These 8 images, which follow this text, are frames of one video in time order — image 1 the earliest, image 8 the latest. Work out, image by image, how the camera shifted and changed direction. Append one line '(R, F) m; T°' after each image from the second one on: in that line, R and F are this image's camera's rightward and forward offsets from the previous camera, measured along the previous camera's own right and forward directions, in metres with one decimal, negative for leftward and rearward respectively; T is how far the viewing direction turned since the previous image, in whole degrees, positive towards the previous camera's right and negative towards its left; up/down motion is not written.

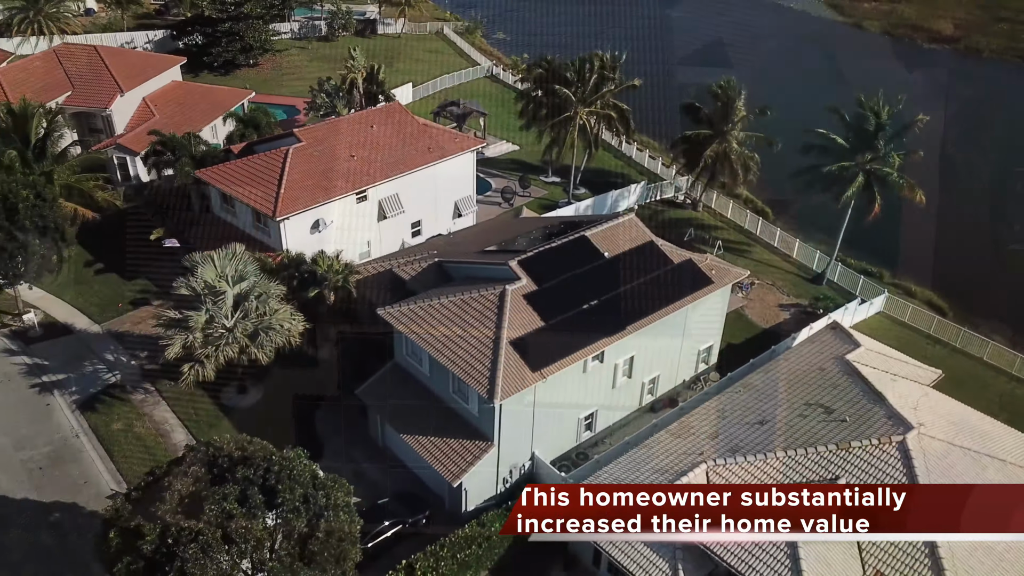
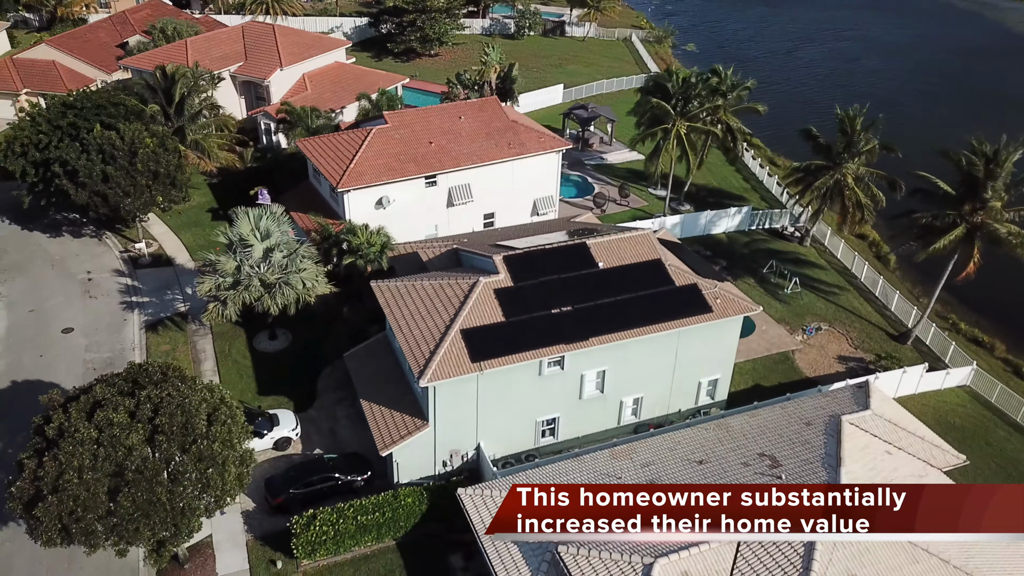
(+8.3, +0.8) m; -16°
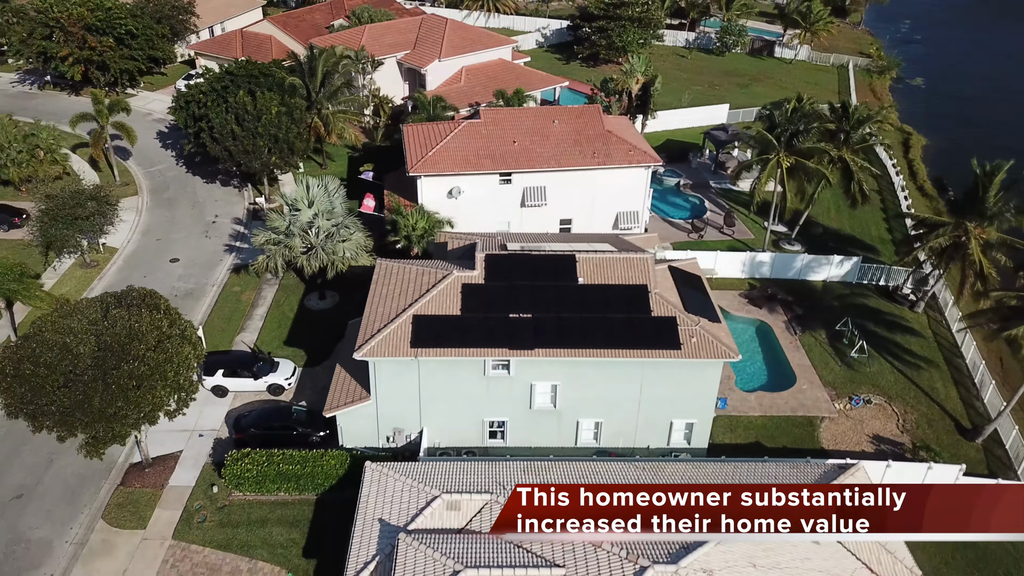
(+9.2, +1.2) m; -18°
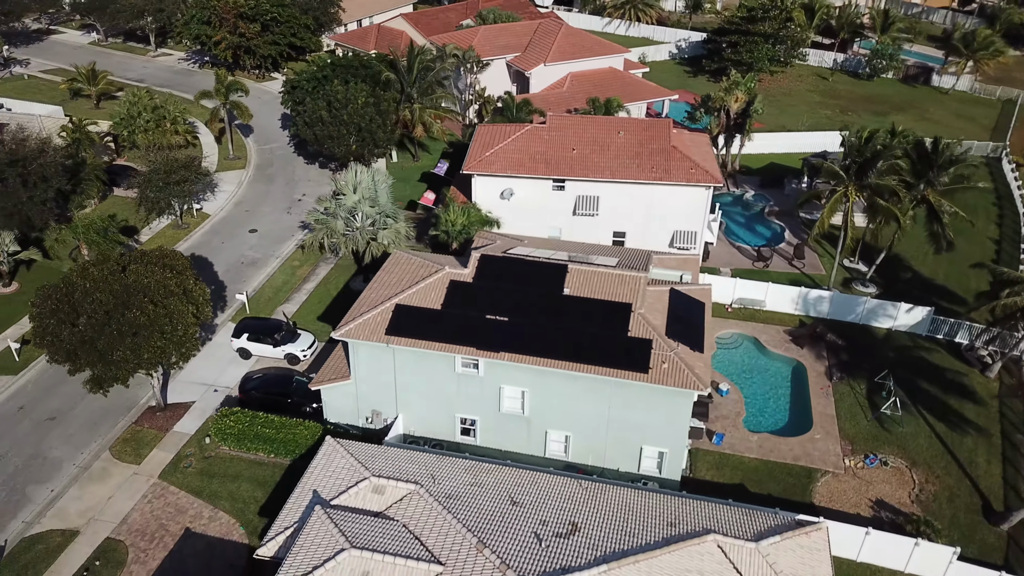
(+6.1, +0.5) m; -12°
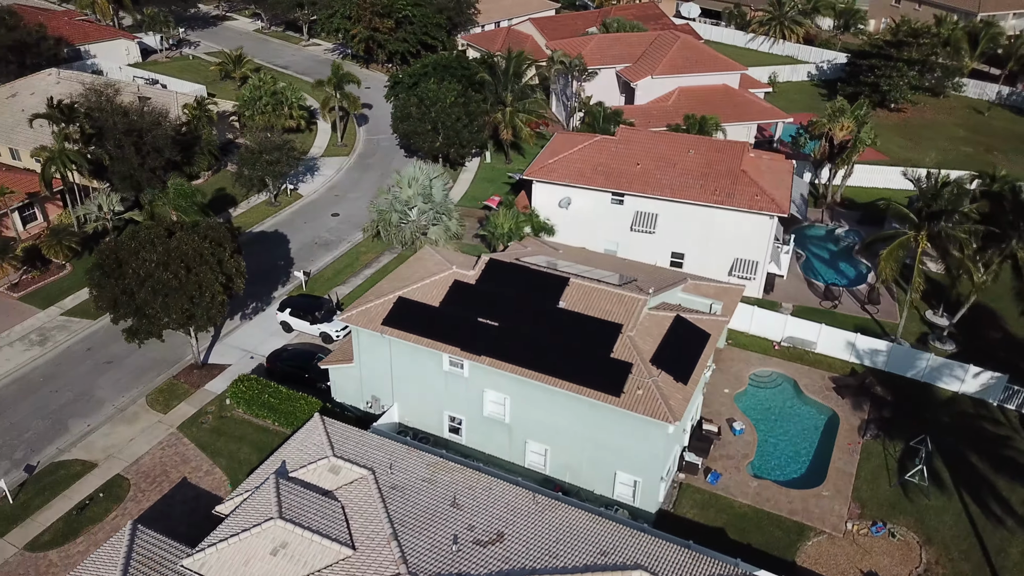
(+5.5, +0.4) m; -11°
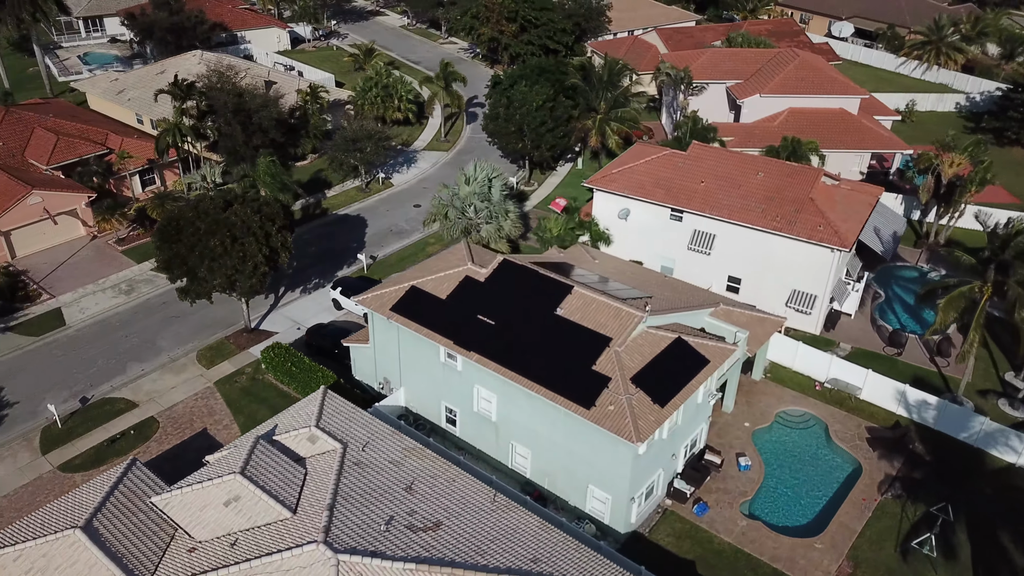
(+5.2, +0.2) m; -11°
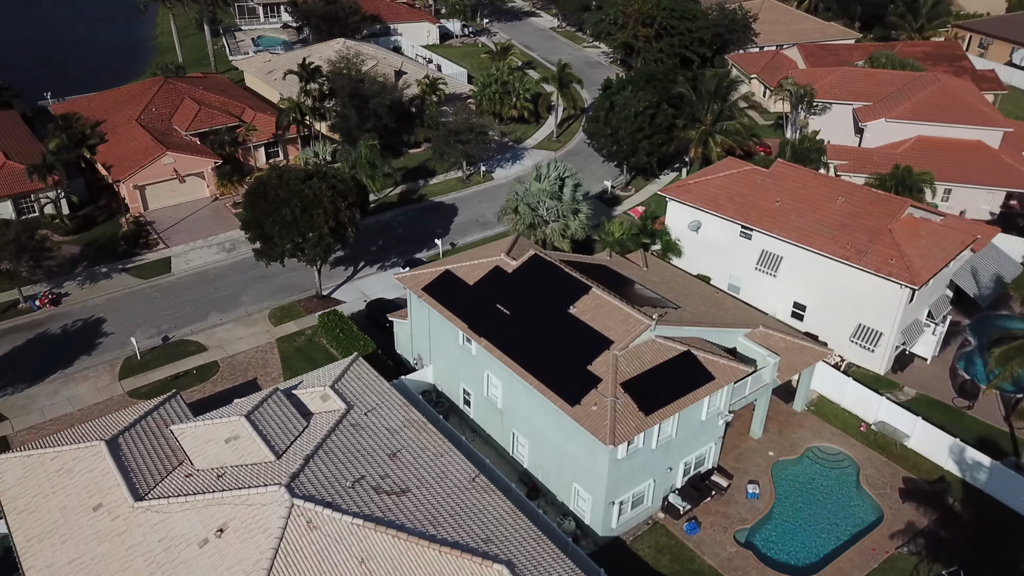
(+4.9, -0.2) m; -11°
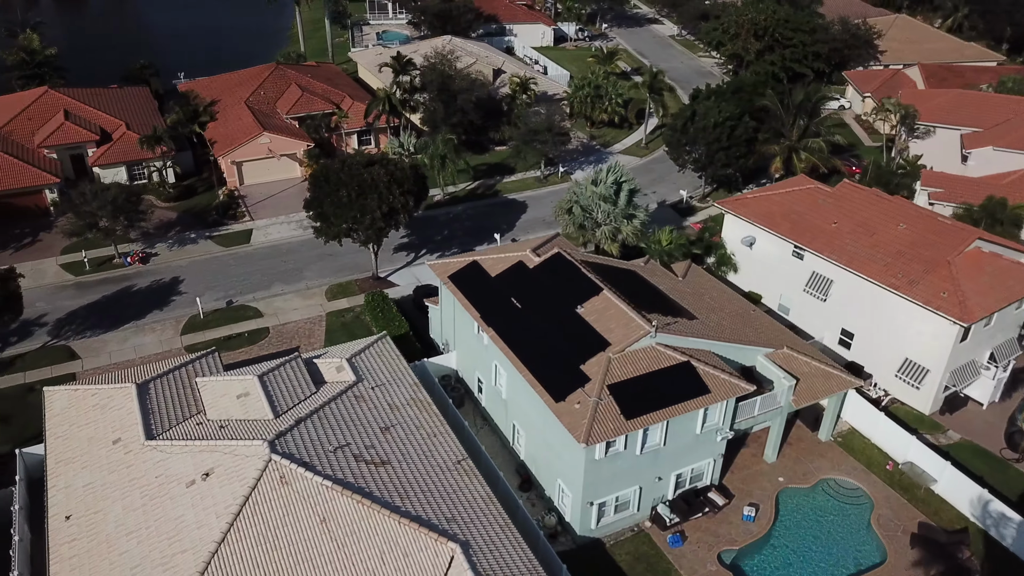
(+4.1, -0.2) m; -9°
